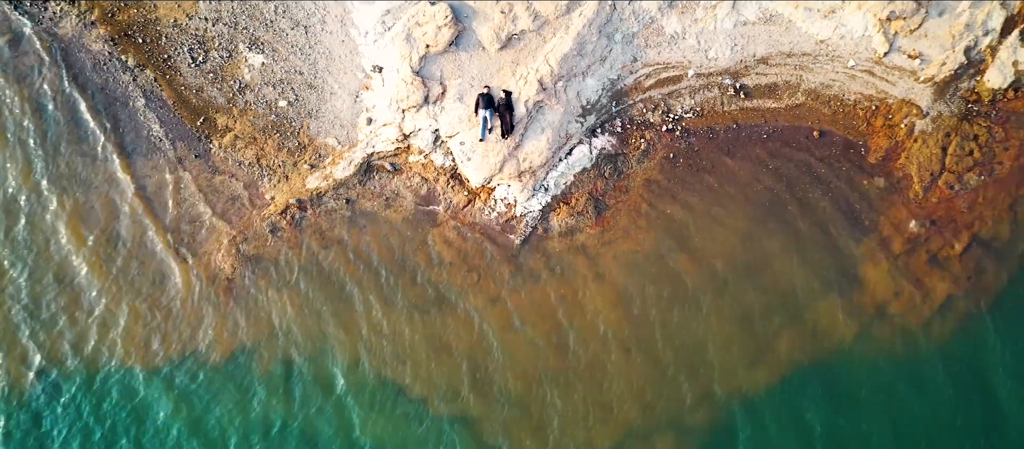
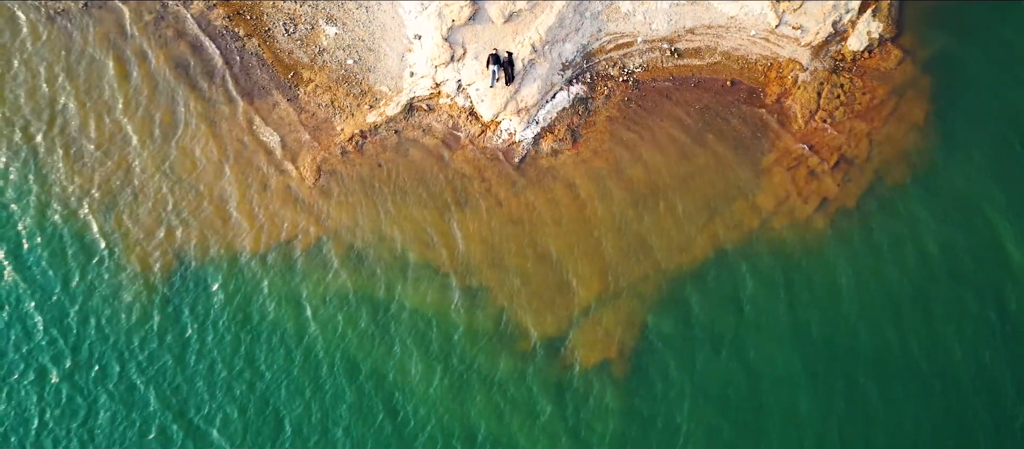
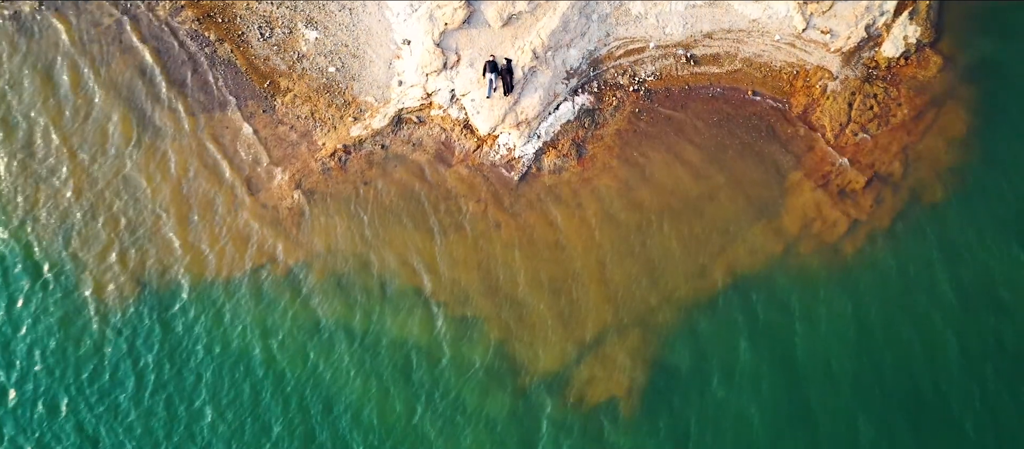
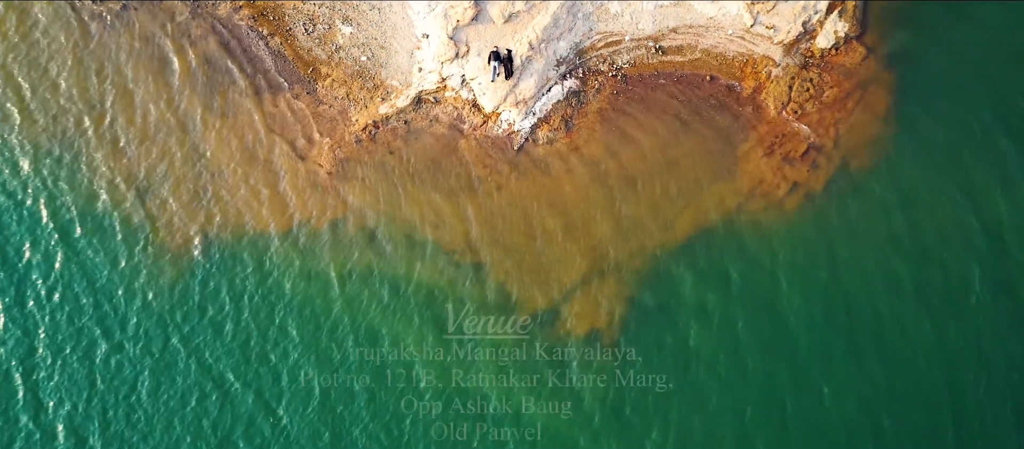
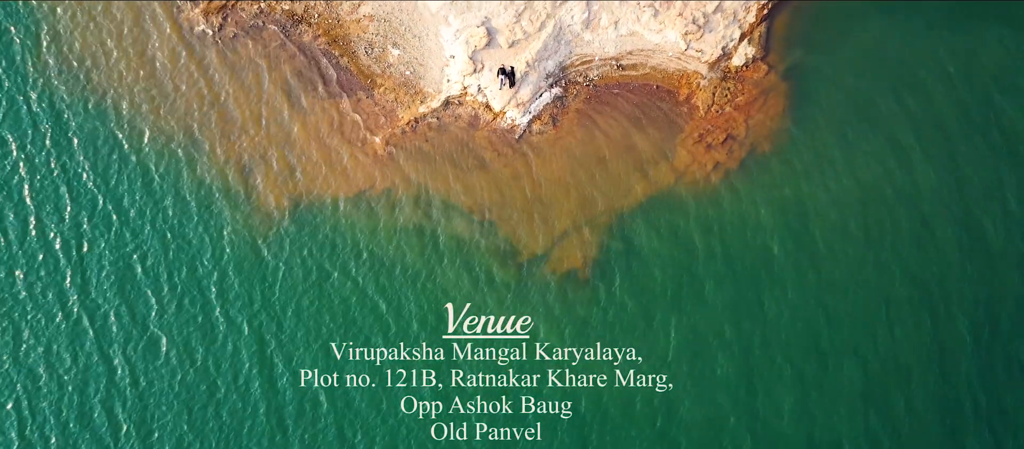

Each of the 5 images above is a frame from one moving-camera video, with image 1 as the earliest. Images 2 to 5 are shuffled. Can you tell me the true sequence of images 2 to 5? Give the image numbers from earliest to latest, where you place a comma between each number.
3, 2, 4, 5
